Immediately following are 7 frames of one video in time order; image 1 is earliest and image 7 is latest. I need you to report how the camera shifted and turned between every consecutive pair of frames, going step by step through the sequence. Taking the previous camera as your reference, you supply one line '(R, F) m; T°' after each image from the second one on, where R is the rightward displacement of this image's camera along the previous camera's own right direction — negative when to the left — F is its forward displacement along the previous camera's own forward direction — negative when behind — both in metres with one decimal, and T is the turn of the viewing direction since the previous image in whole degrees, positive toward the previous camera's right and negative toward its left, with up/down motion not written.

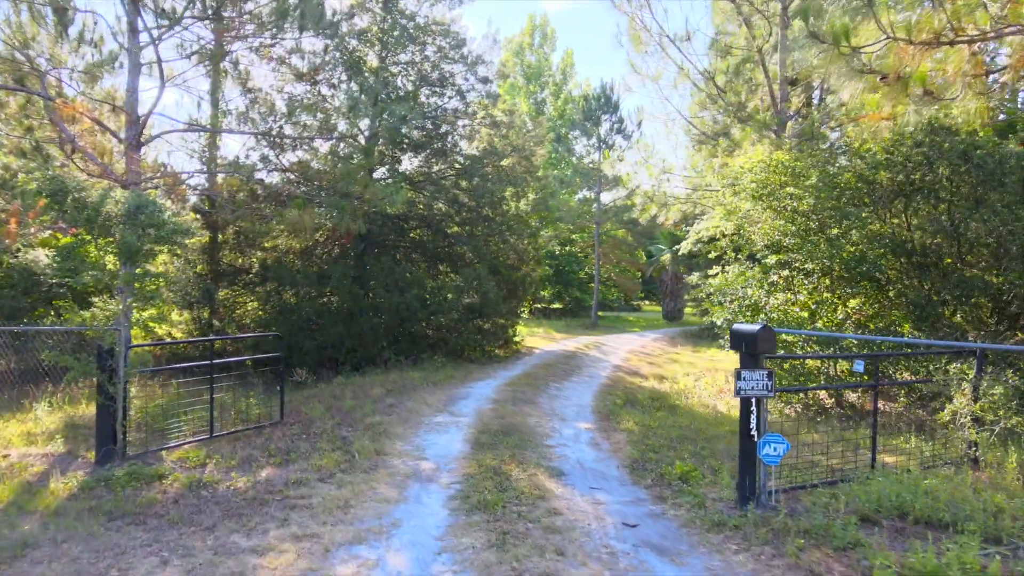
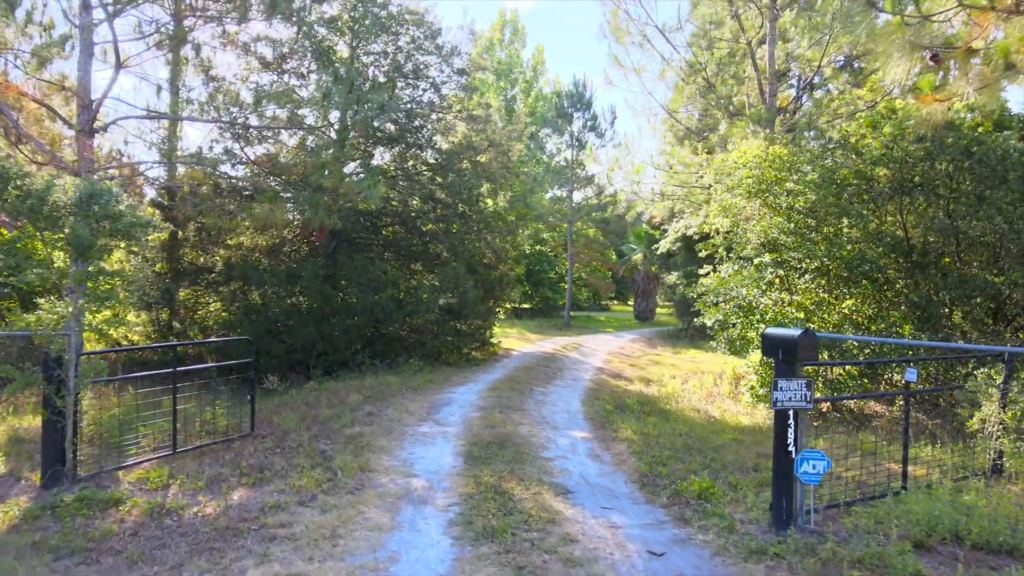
(-0.2, +0.5) m; +3°
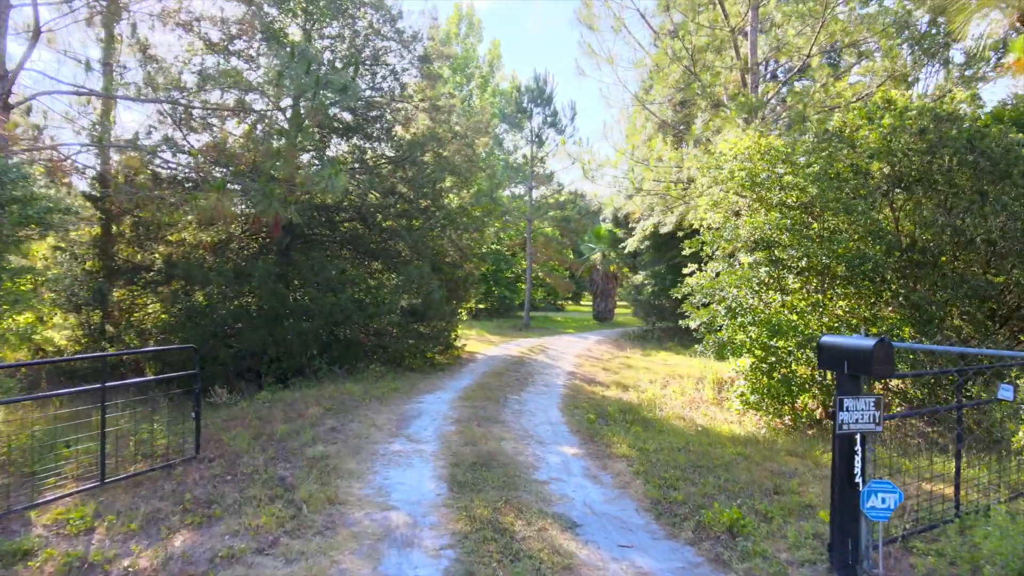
(-0.3, +0.7) m; +4°
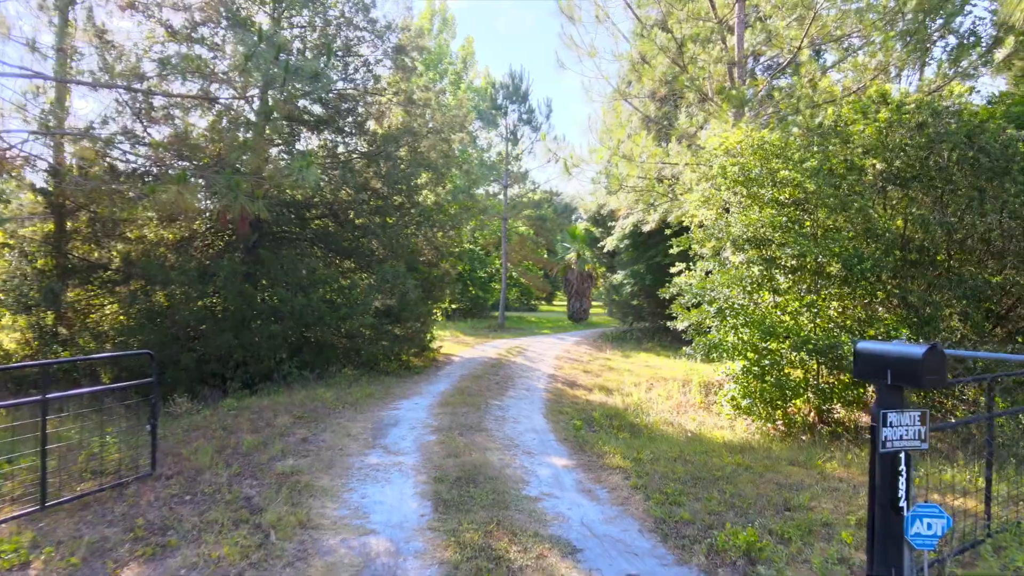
(-0.1, +0.4) m; +2°
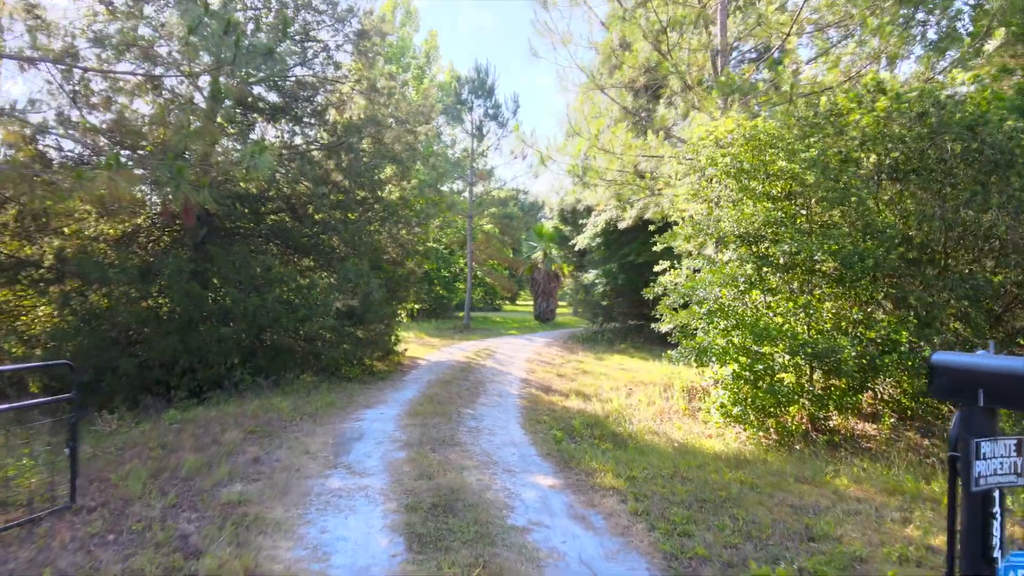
(-0.1, +0.6) m; +3°
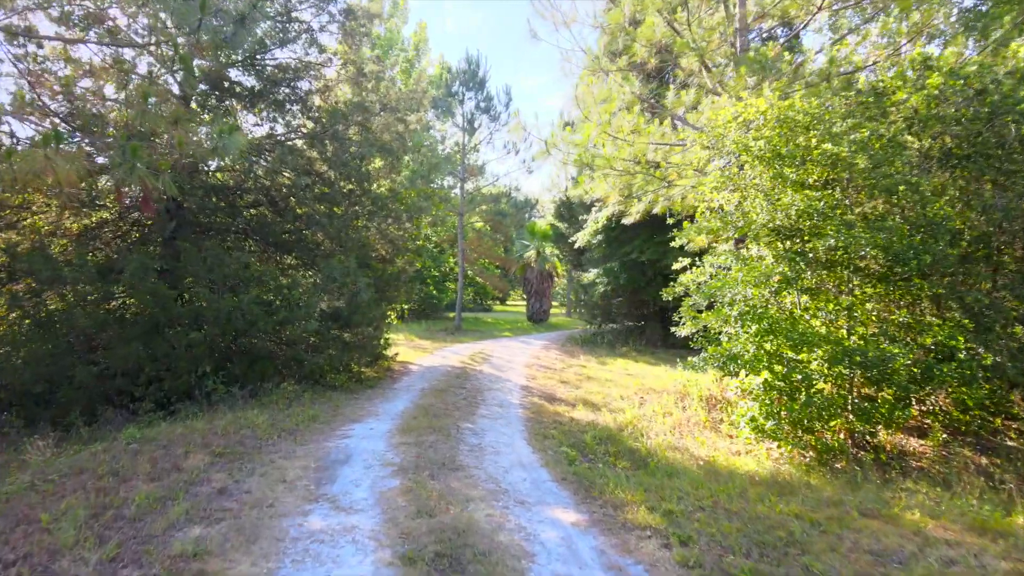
(-0.2, +0.8) m; +1°
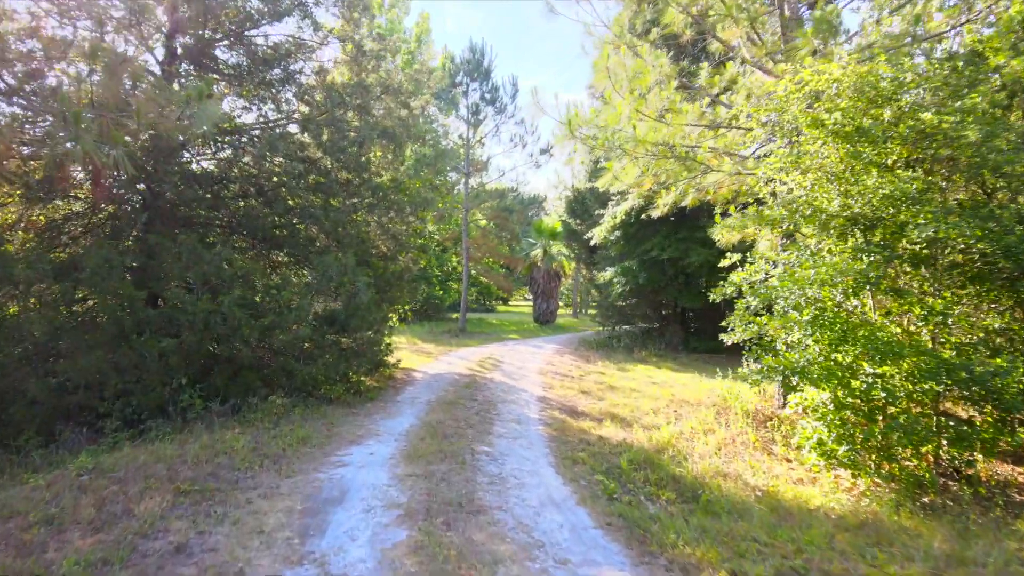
(-0.2, +1.0) m; 0°
